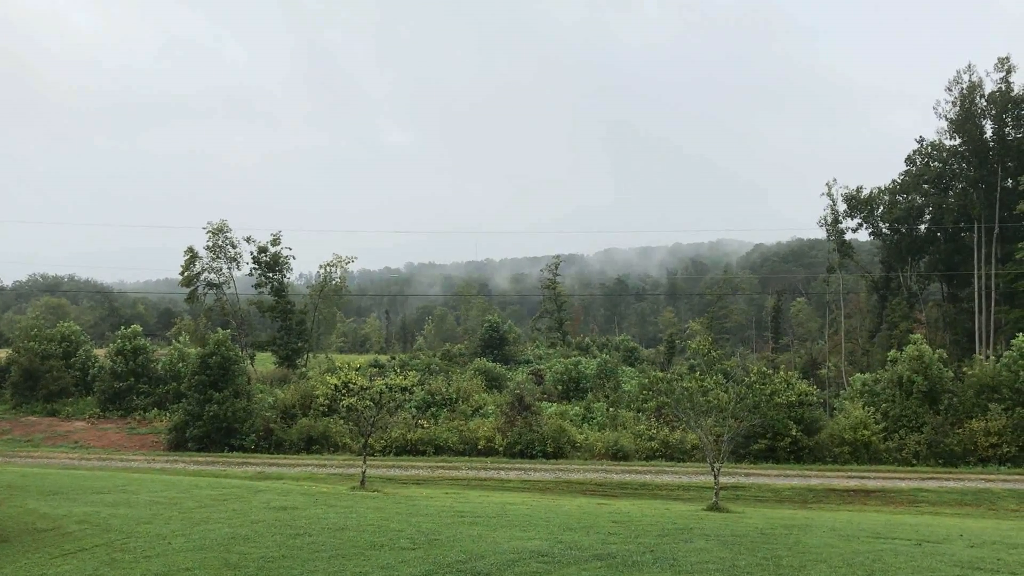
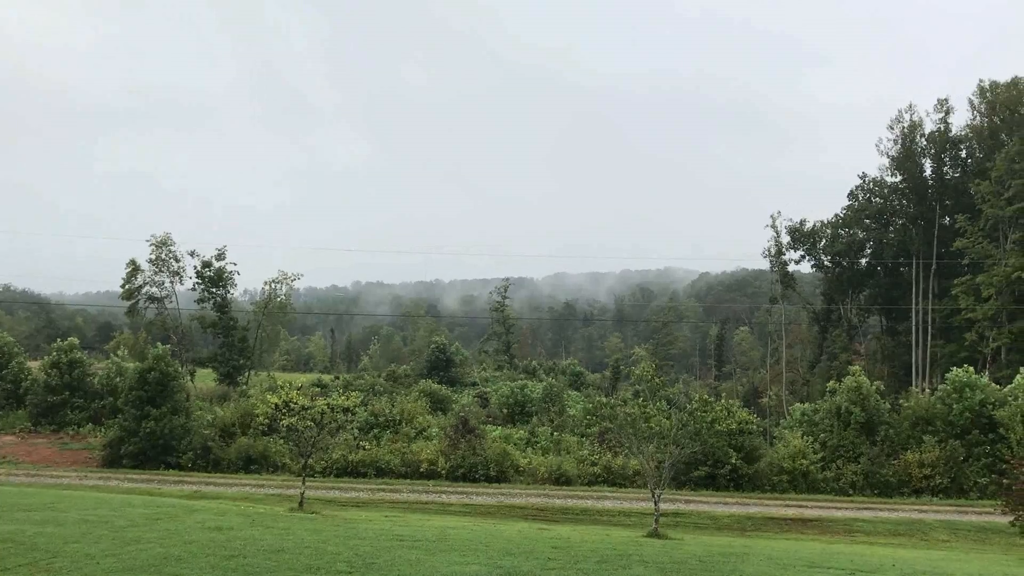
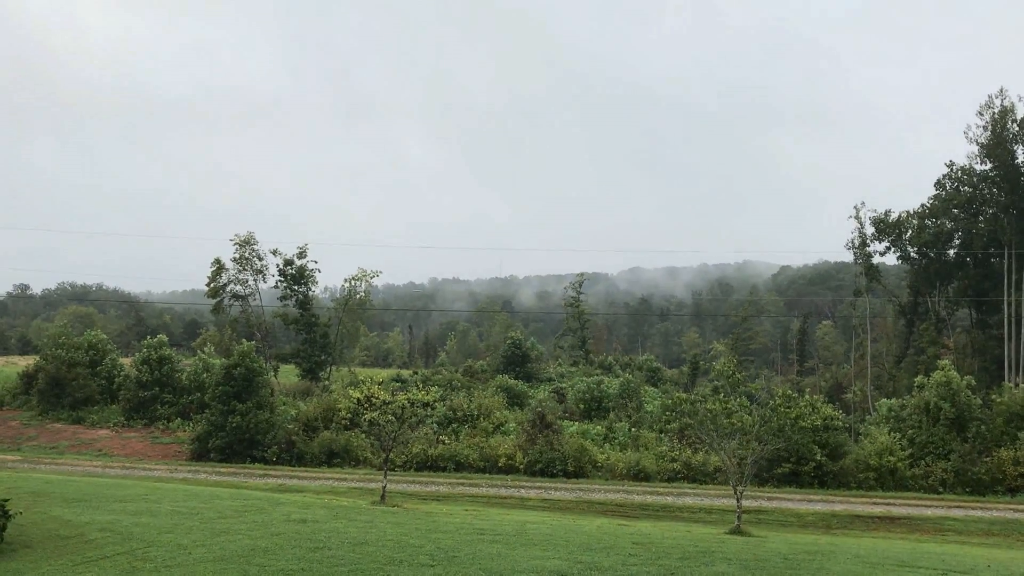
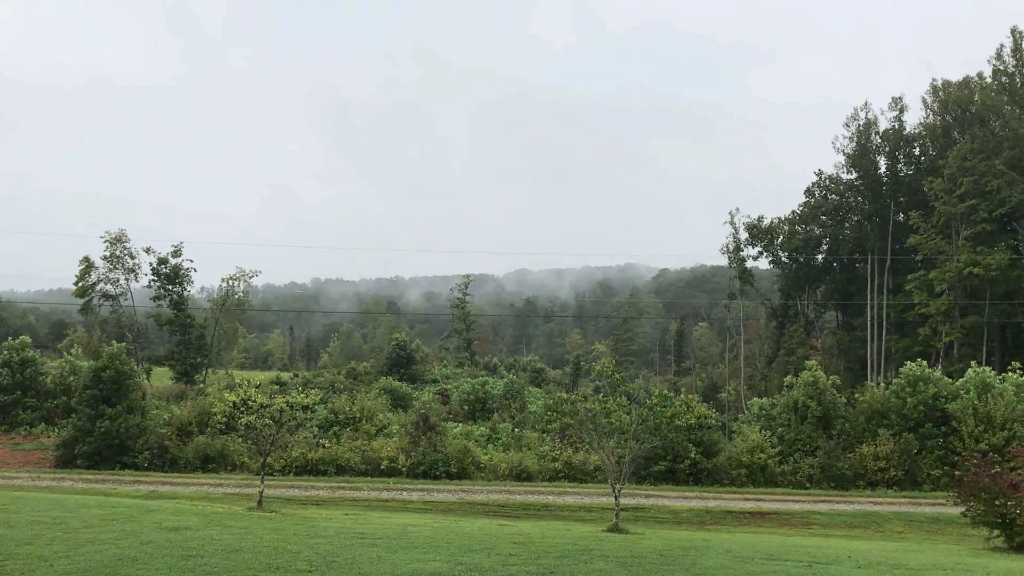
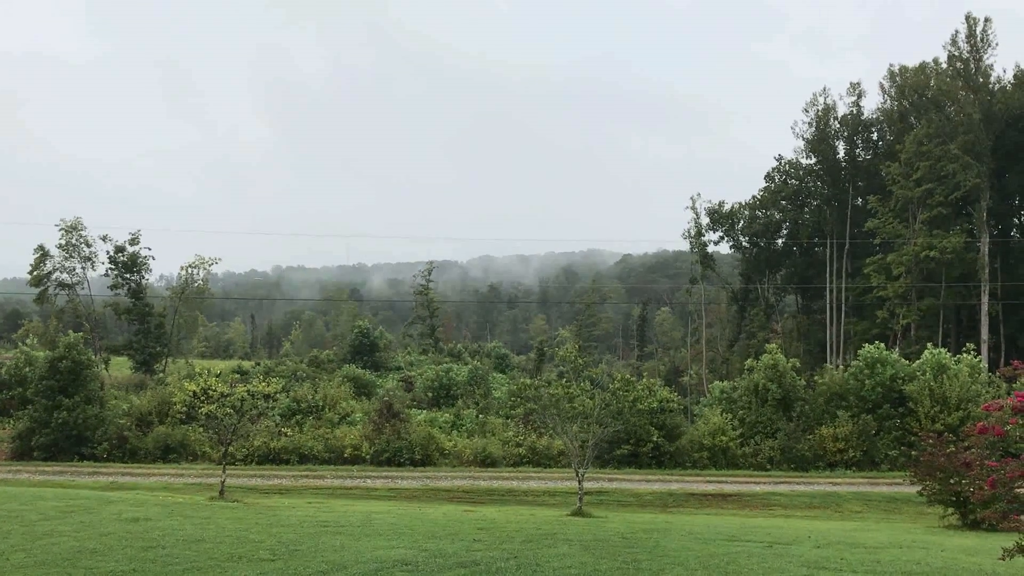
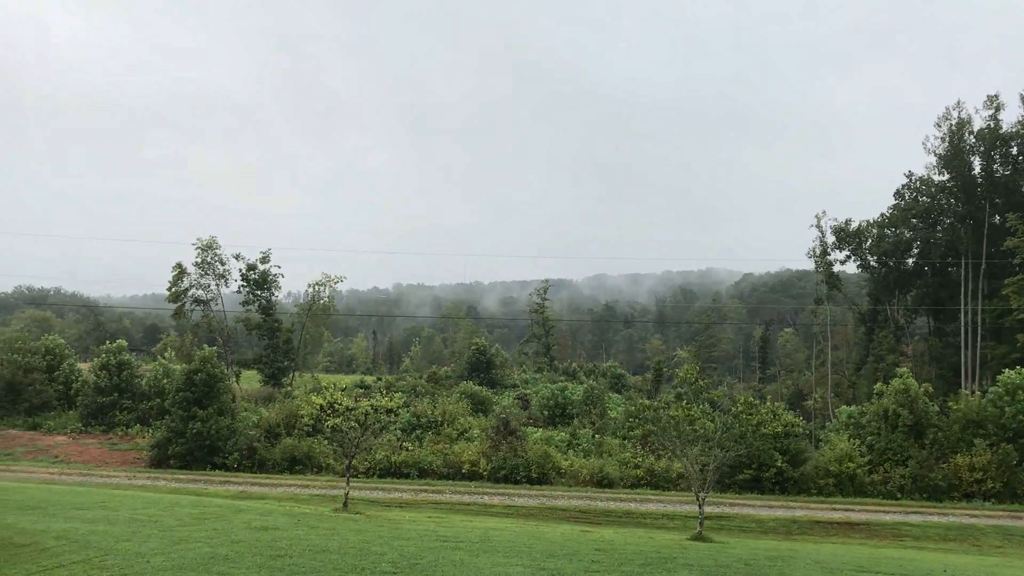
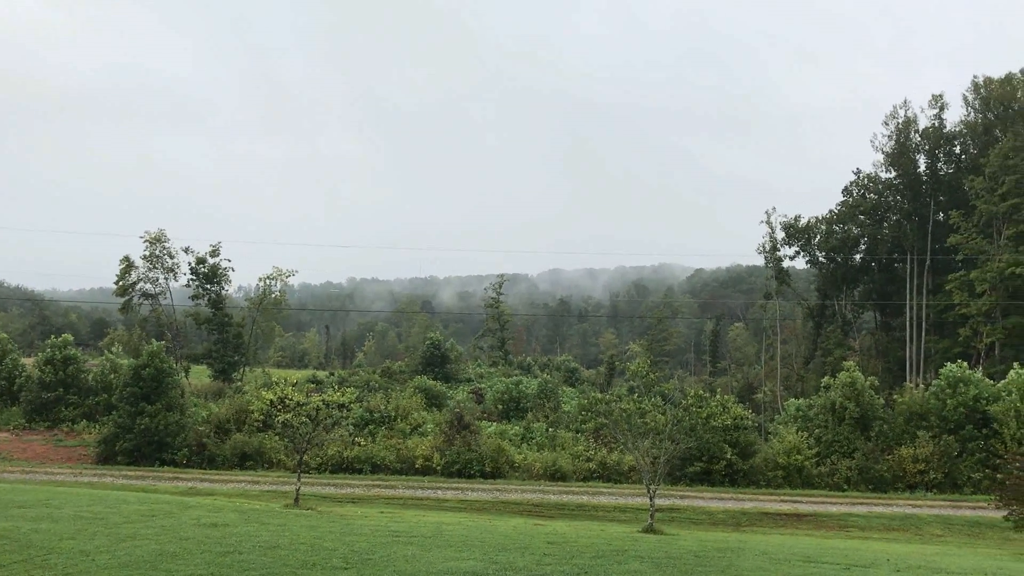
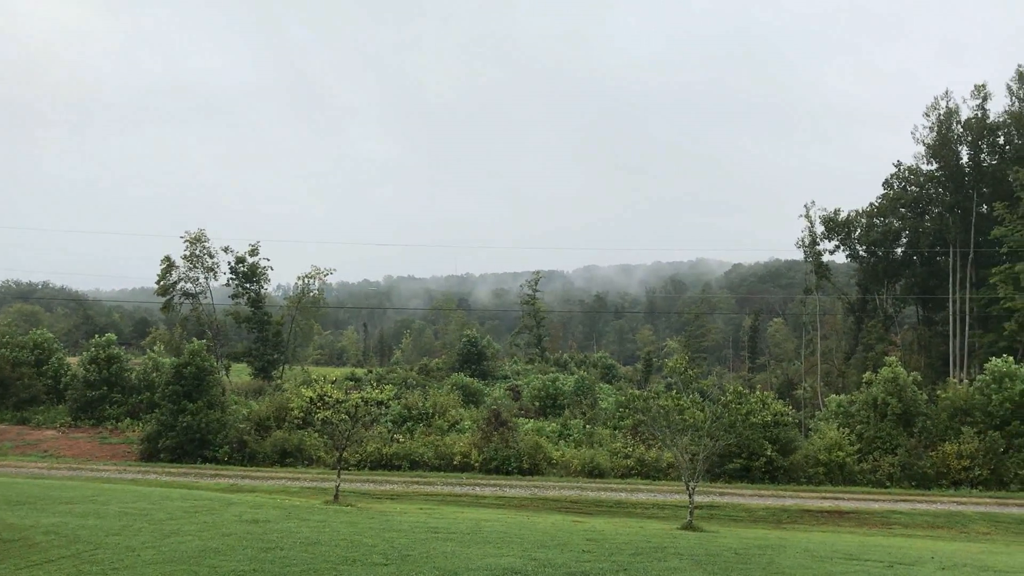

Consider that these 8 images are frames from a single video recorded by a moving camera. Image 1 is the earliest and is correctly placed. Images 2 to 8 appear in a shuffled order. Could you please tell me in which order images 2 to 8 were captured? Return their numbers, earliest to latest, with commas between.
2, 6, 3, 8, 7, 4, 5
